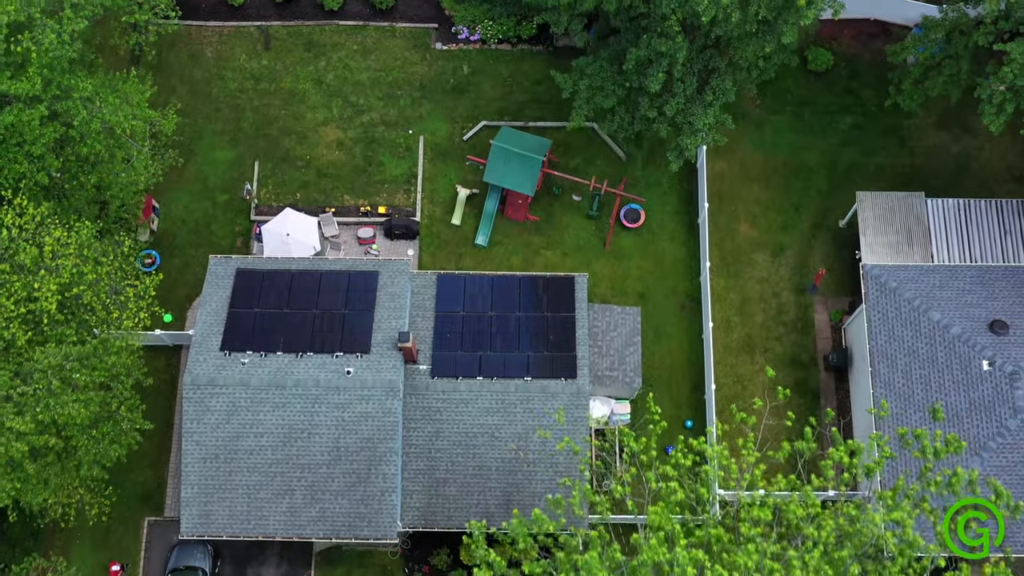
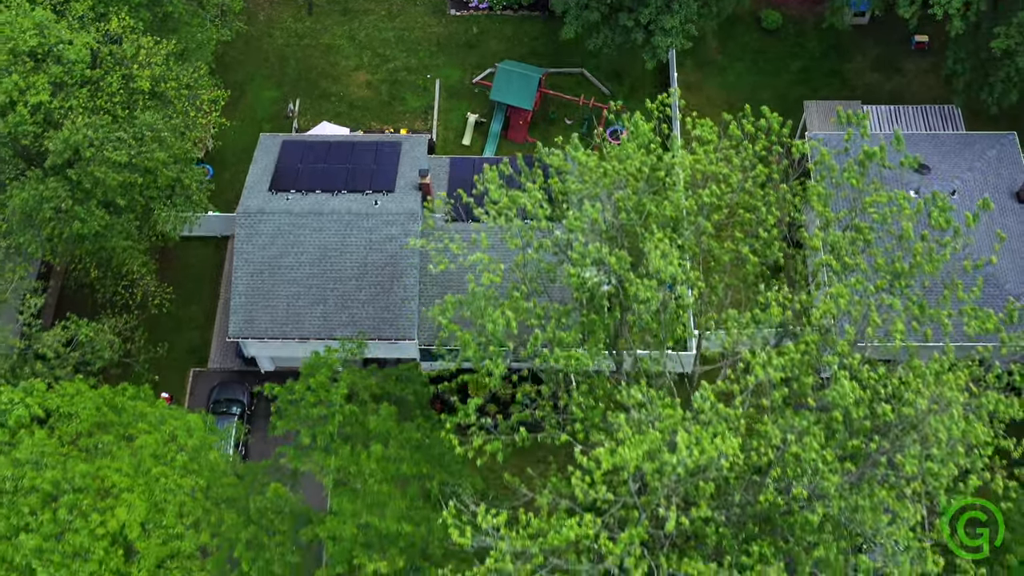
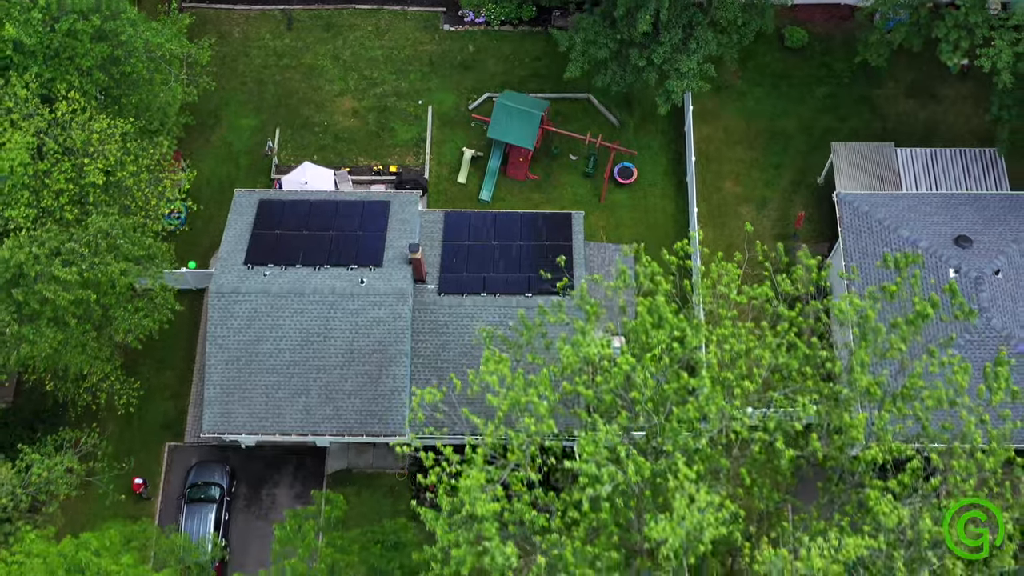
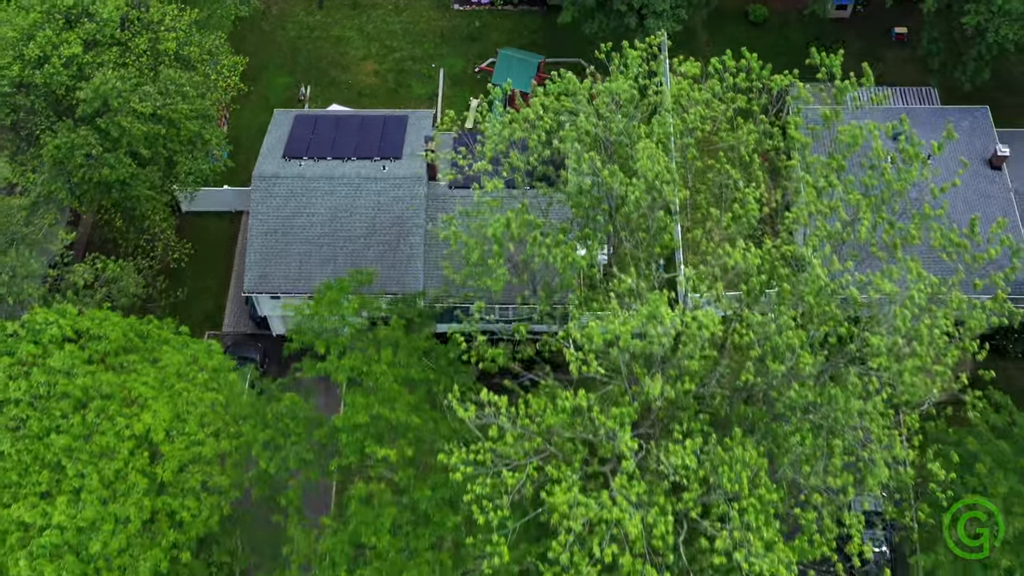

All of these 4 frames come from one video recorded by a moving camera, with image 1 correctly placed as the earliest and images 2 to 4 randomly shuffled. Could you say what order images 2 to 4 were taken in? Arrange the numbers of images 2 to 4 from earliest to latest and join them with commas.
3, 2, 4
